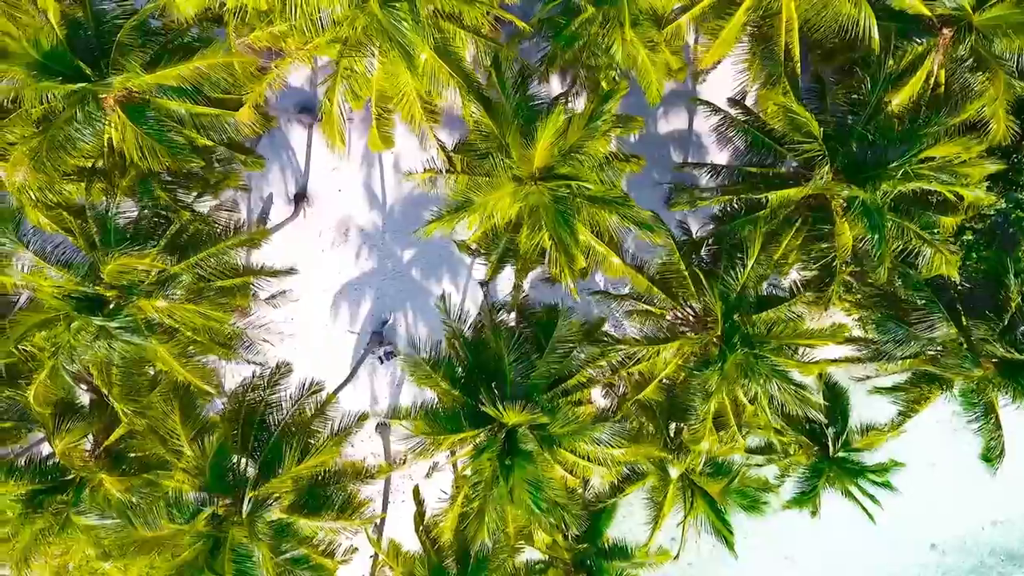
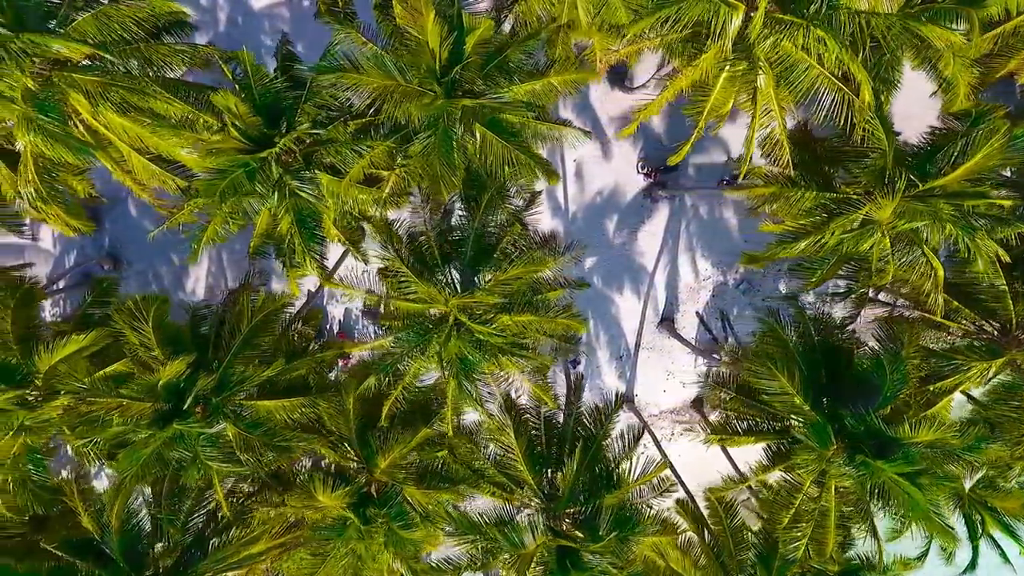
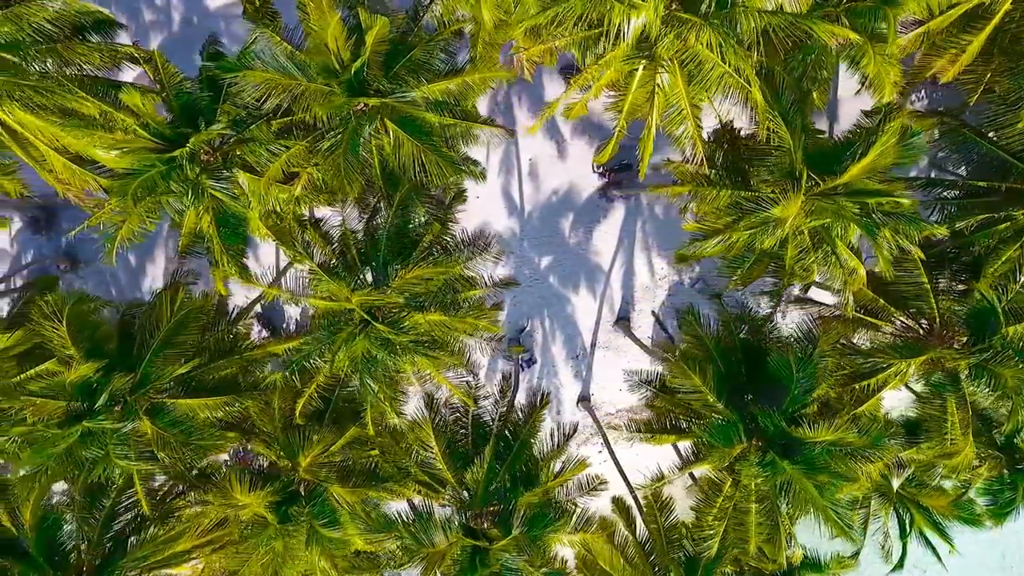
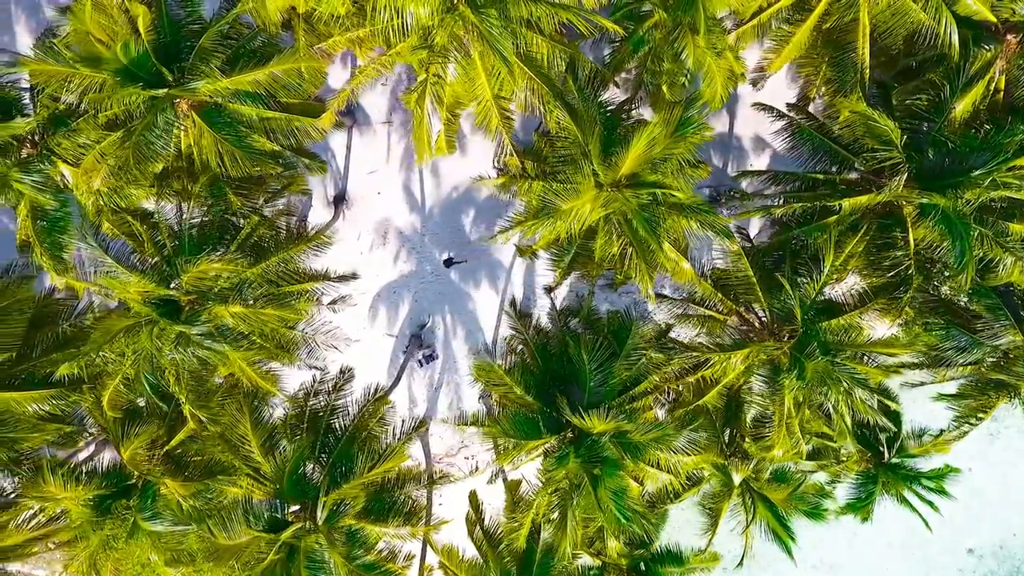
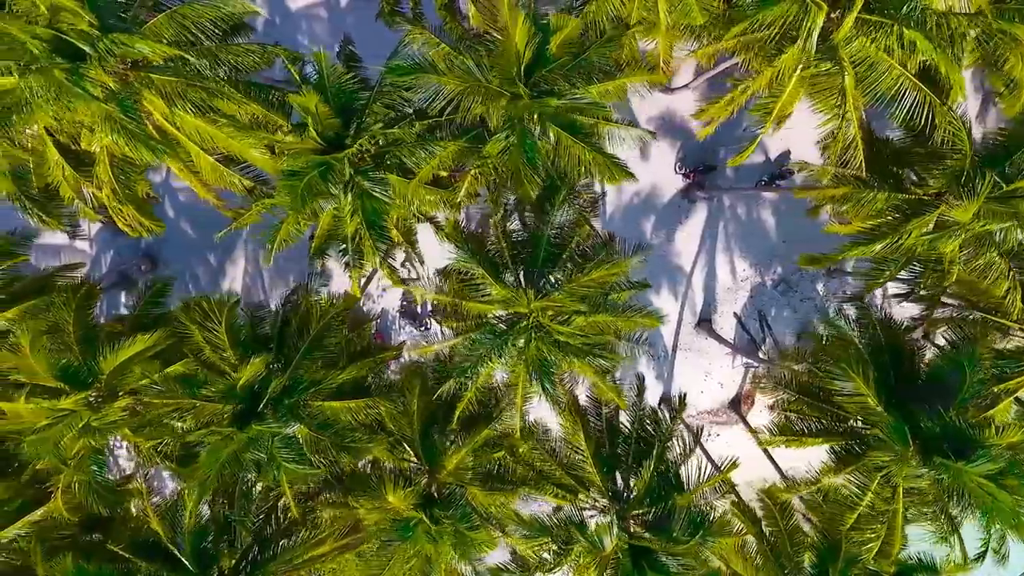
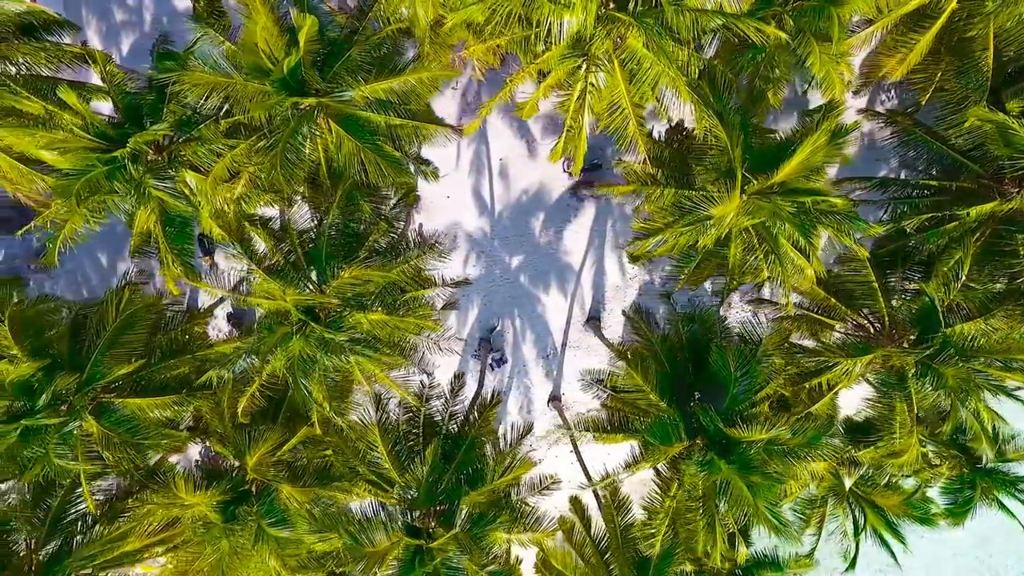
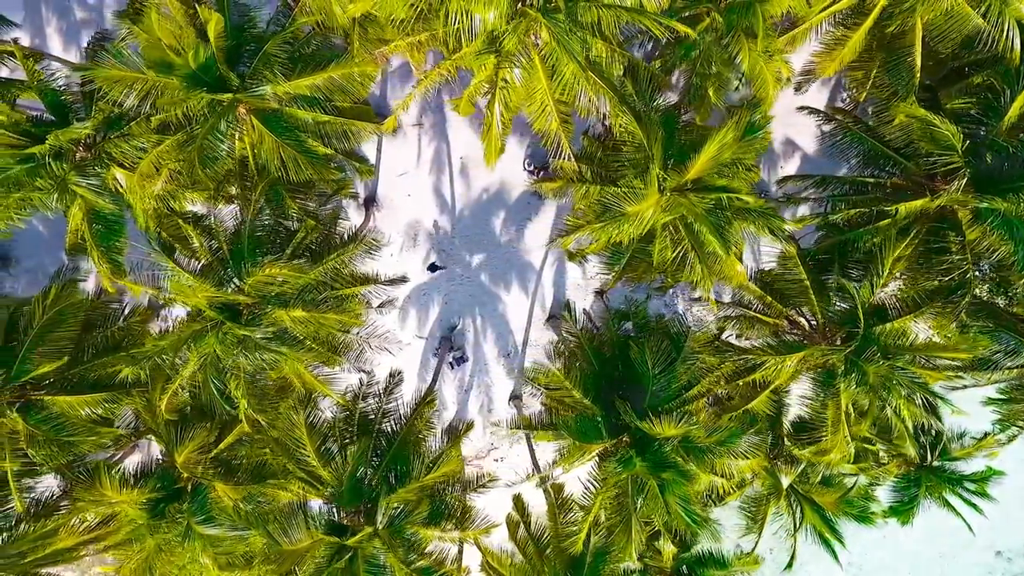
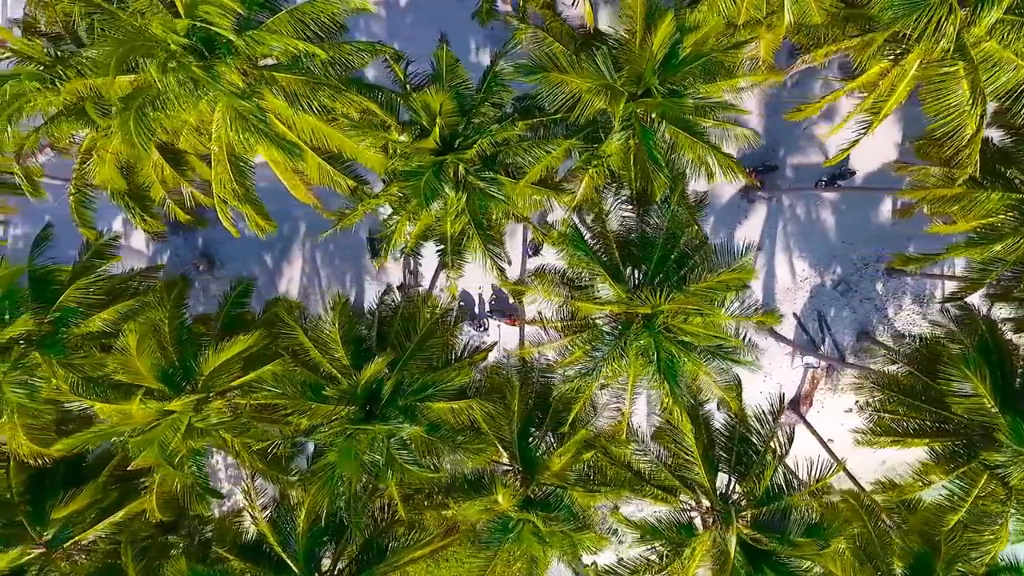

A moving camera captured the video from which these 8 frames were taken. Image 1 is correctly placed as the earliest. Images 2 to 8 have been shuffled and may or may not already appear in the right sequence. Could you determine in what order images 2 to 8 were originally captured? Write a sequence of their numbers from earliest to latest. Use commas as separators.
4, 7, 6, 3, 2, 5, 8
